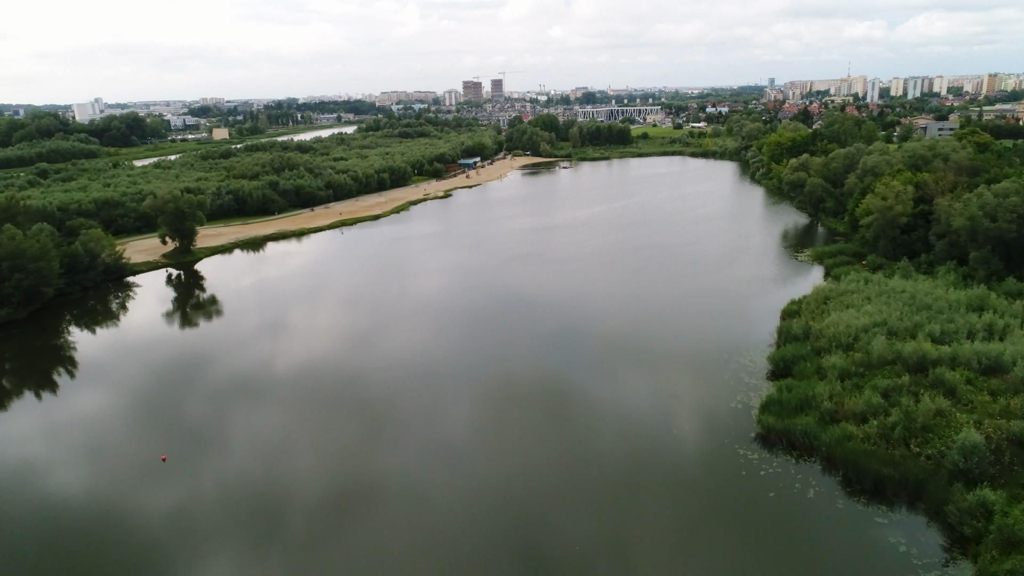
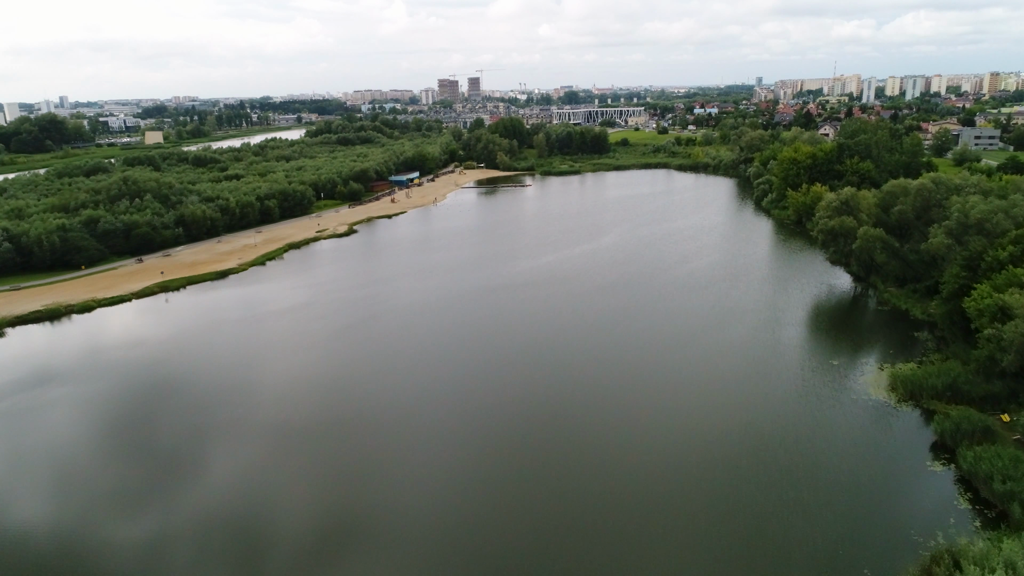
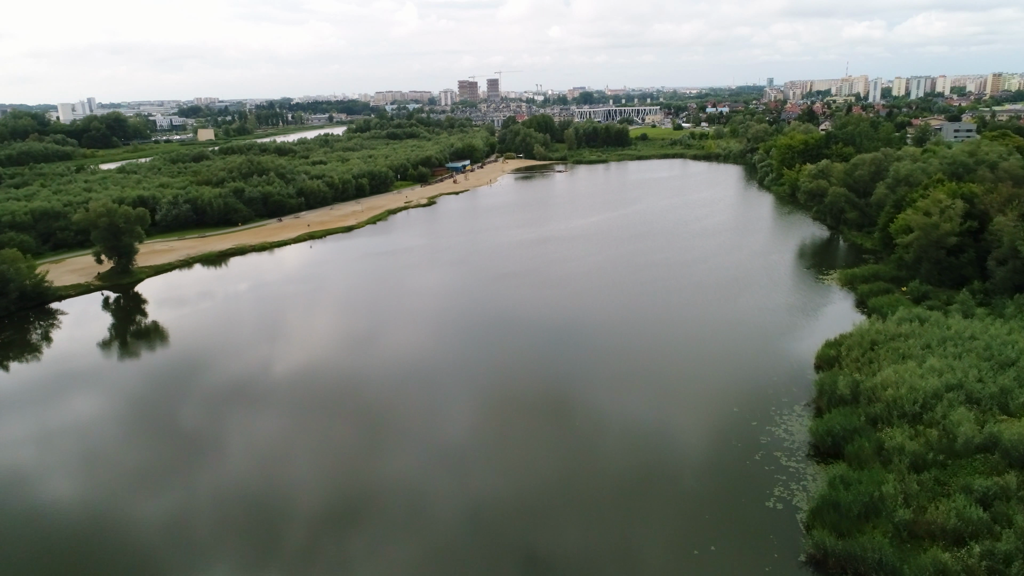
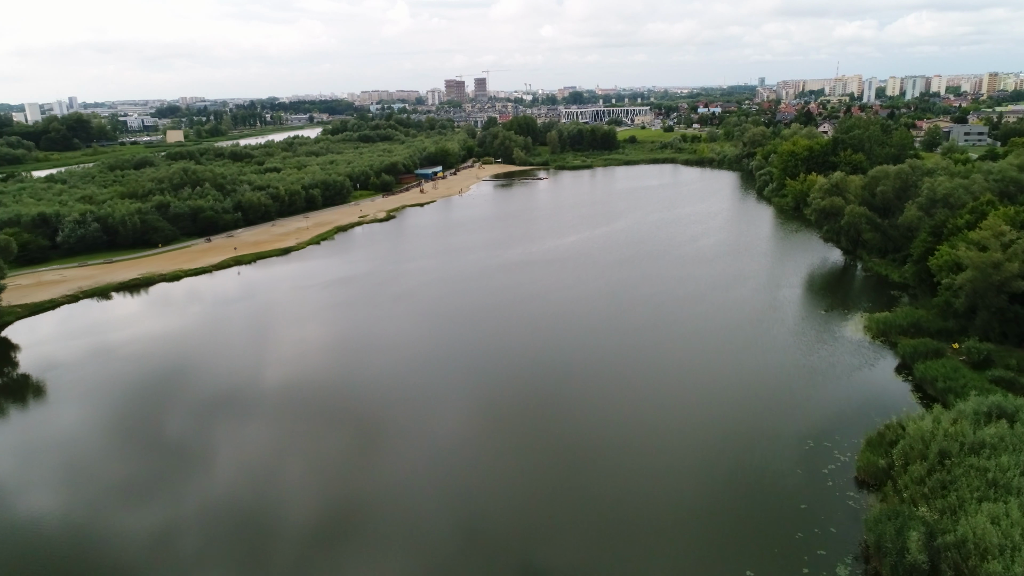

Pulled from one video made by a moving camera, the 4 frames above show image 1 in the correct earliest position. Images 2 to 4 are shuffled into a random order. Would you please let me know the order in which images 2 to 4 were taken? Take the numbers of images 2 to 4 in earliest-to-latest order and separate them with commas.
3, 4, 2
